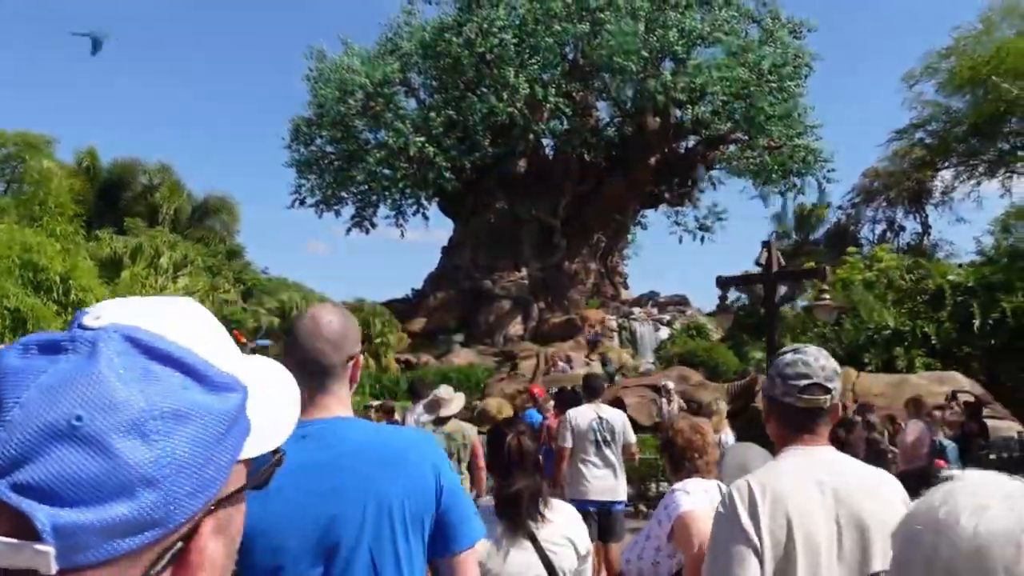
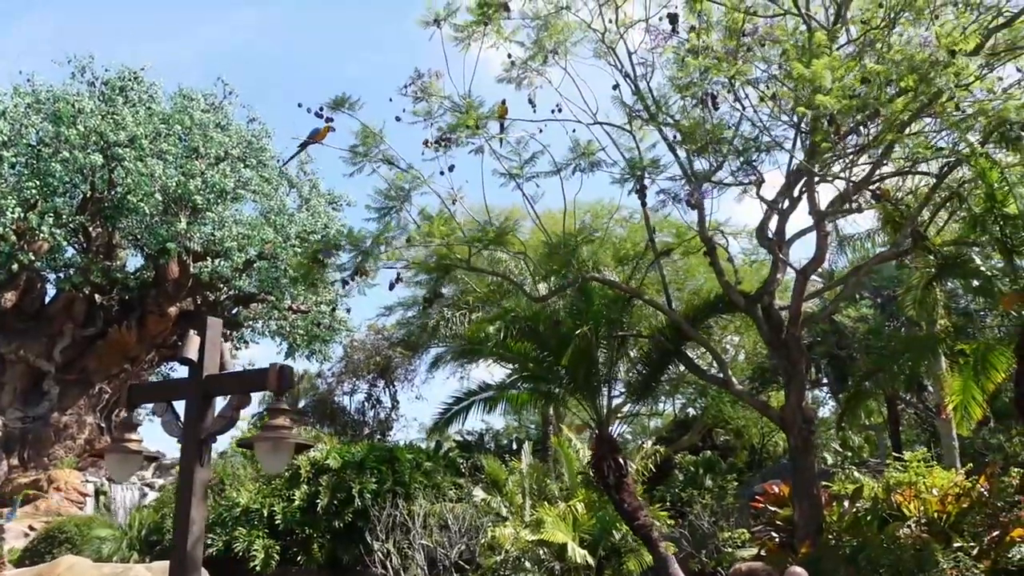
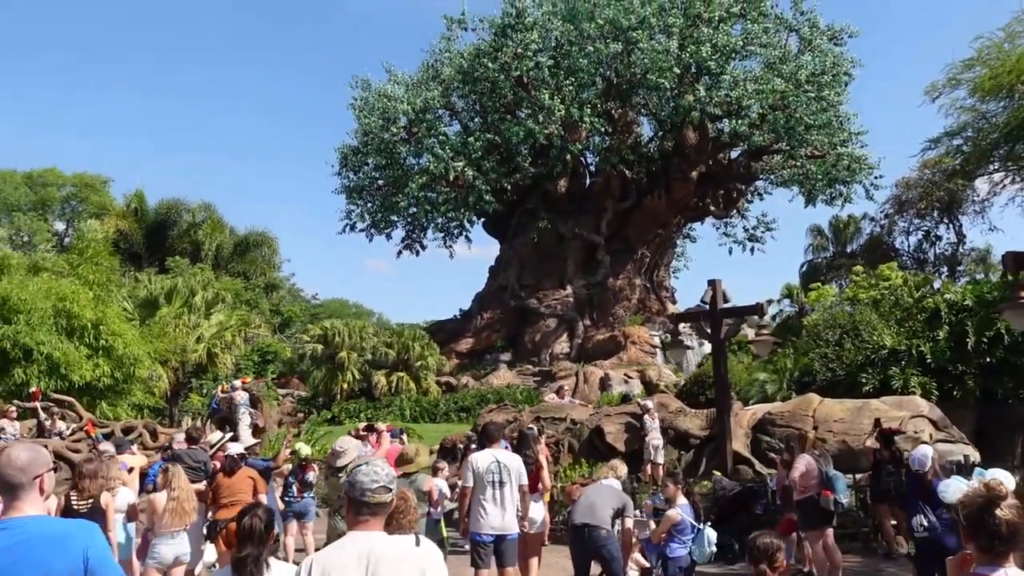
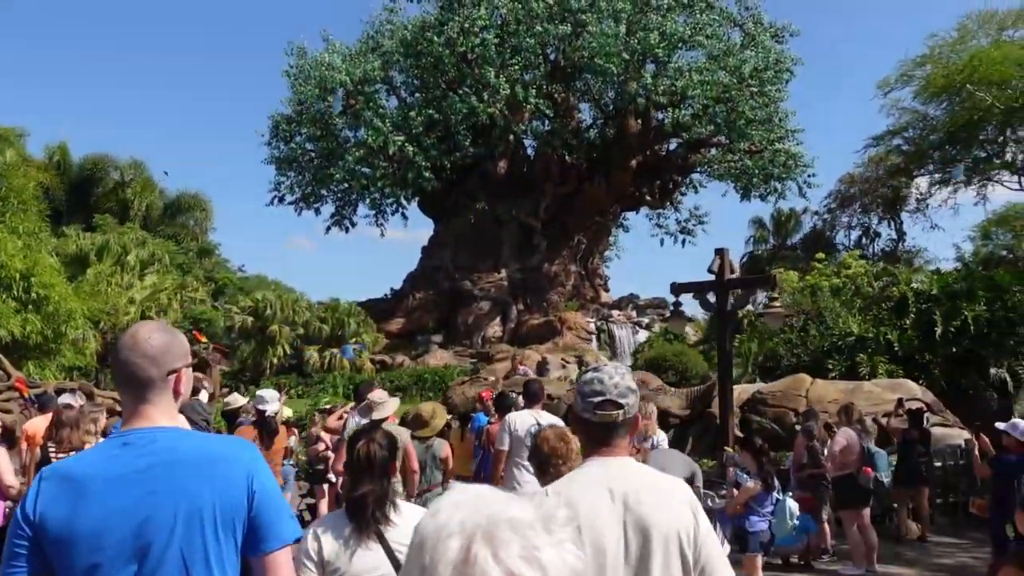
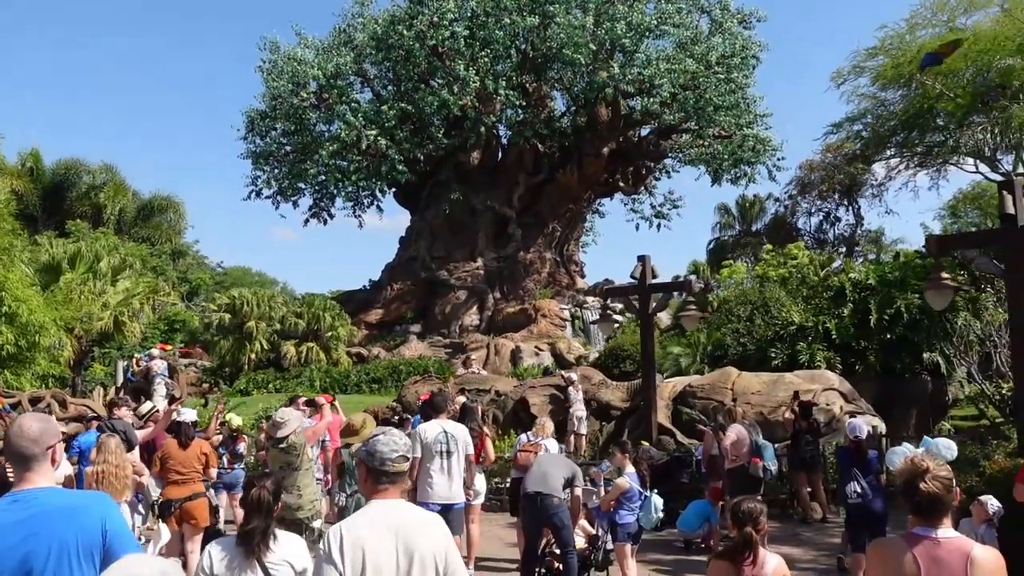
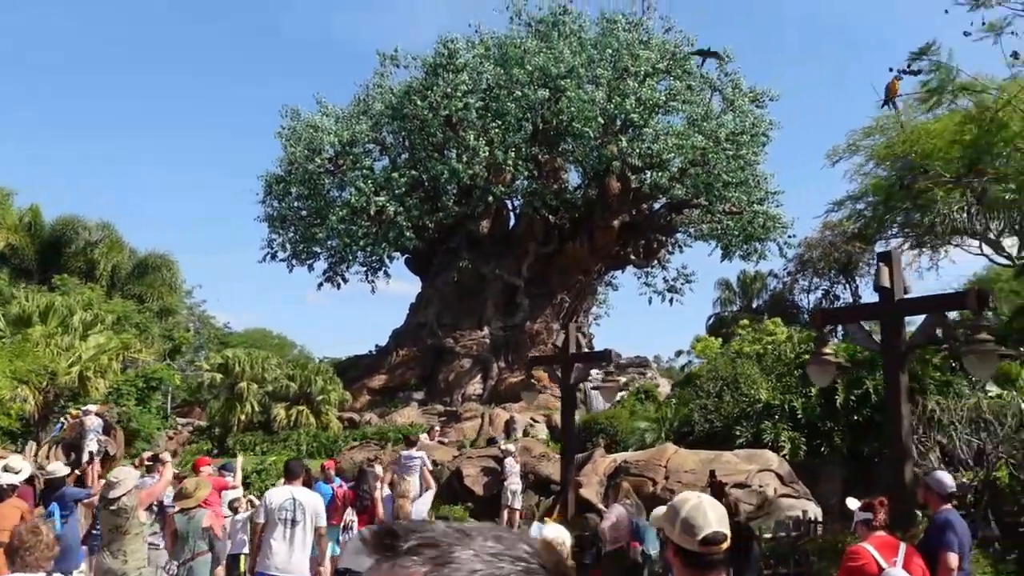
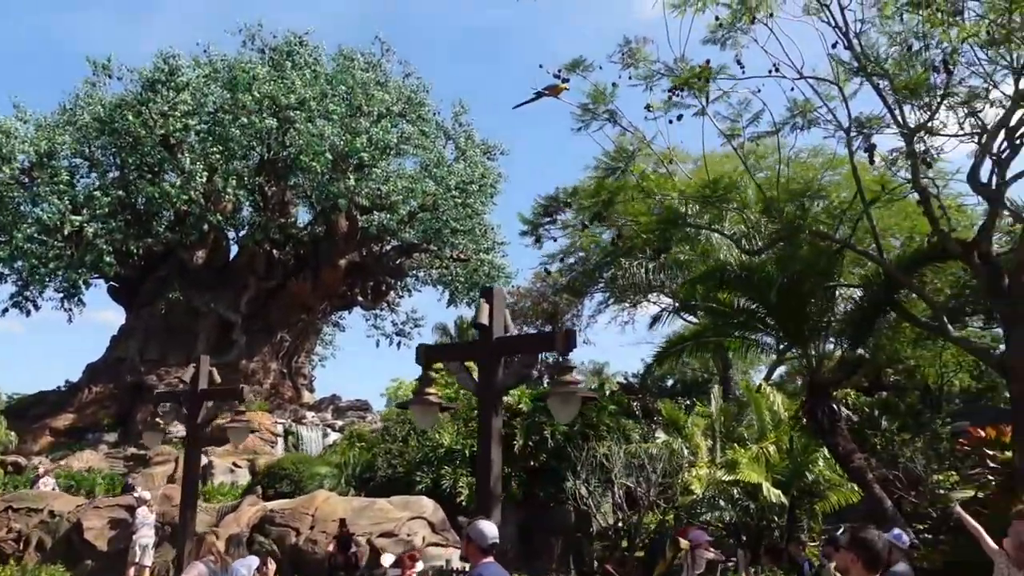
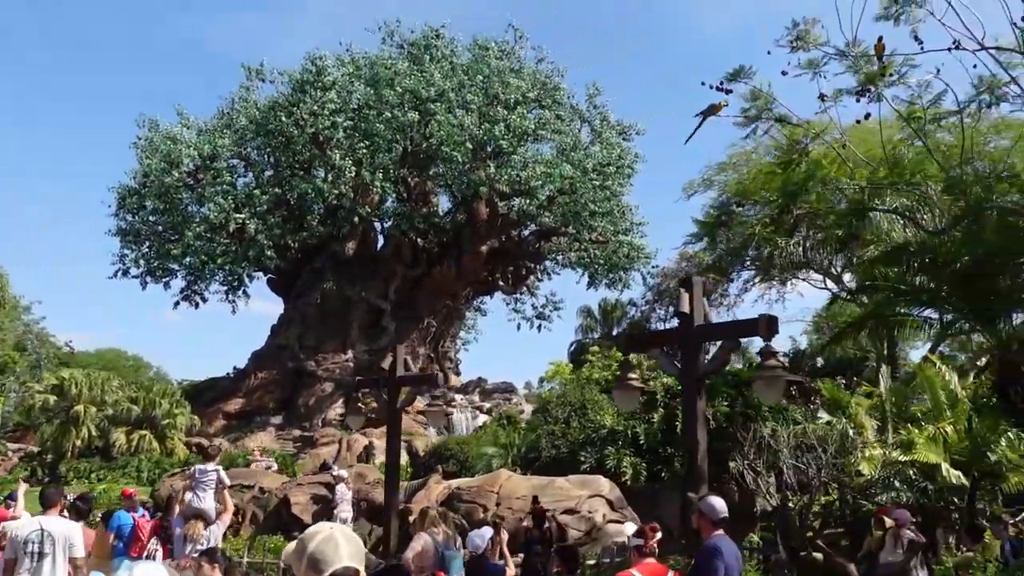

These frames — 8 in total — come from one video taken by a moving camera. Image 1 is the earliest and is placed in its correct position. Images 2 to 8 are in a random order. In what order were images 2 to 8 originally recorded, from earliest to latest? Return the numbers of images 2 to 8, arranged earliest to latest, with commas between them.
4, 5, 3, 6, 8, 7, 2
